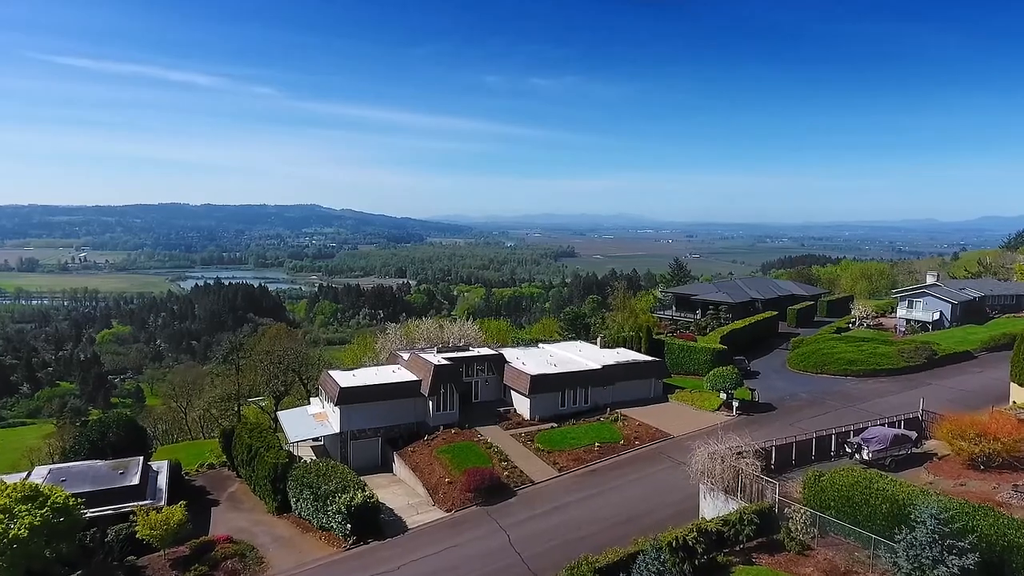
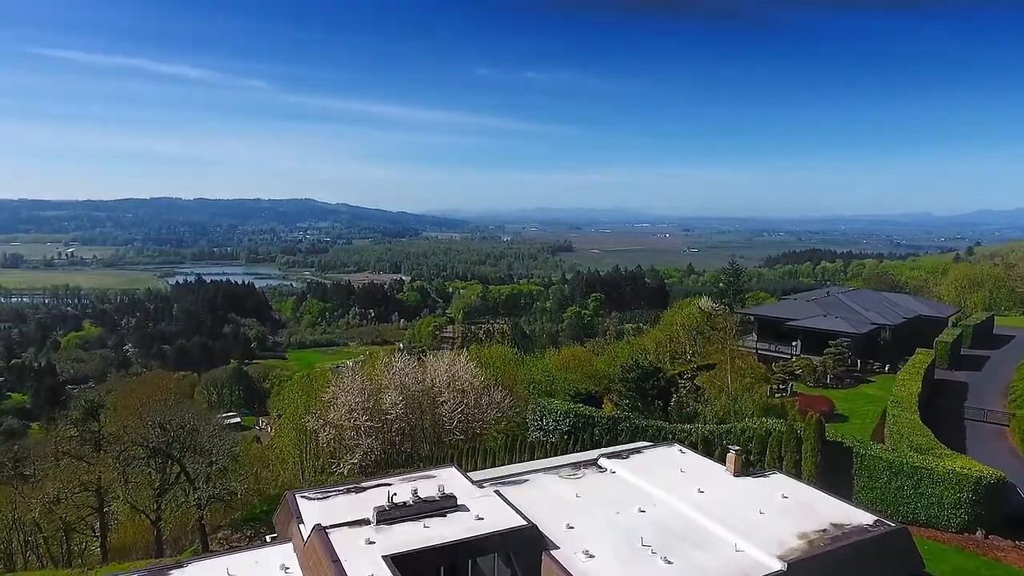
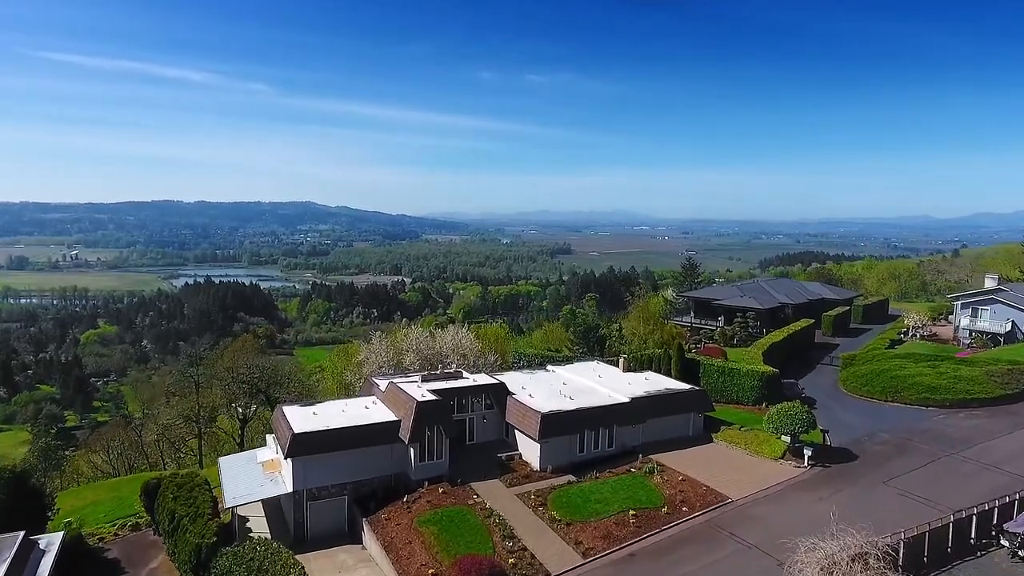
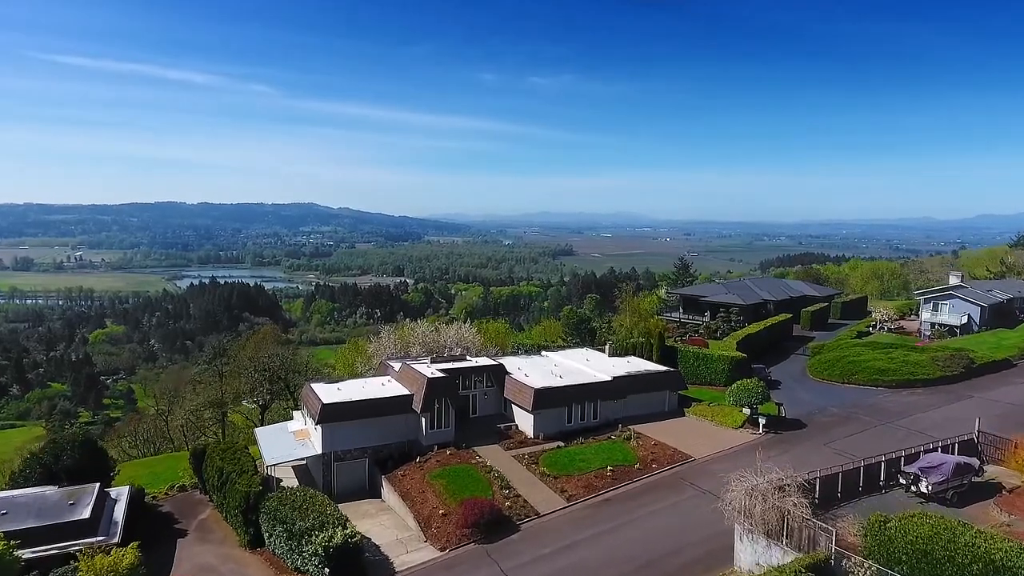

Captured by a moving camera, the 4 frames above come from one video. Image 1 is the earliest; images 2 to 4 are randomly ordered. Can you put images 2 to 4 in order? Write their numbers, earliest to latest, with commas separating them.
4, 3, 2
